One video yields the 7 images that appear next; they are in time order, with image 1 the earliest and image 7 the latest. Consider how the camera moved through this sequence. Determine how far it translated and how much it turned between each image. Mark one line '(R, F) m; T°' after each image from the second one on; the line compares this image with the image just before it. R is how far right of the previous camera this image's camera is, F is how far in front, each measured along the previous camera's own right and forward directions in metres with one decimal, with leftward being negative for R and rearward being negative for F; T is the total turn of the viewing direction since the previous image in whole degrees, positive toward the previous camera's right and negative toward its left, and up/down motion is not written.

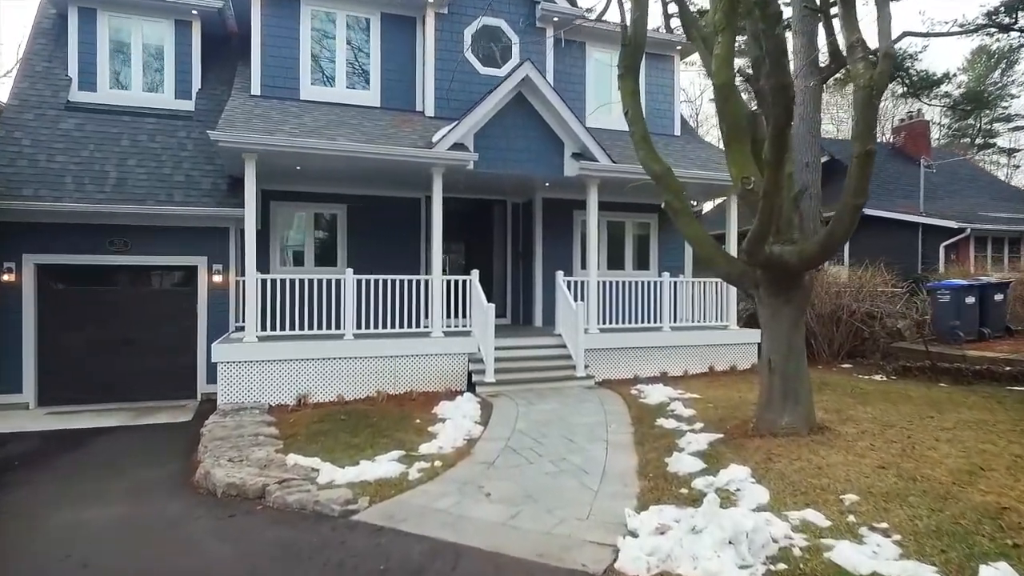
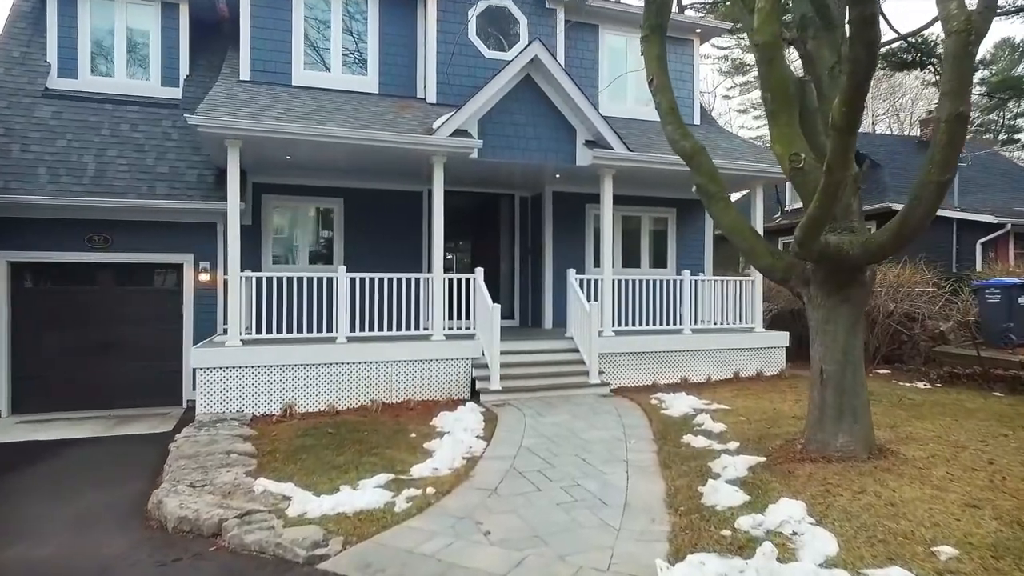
(0.0, +0.8) m; -1°
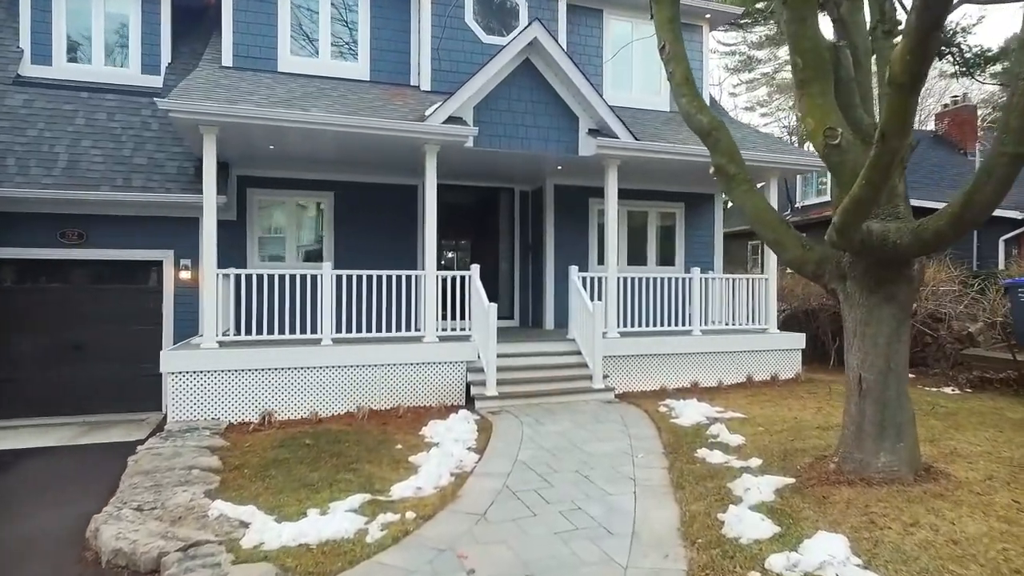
(+0.1, +0.6) m; 0°
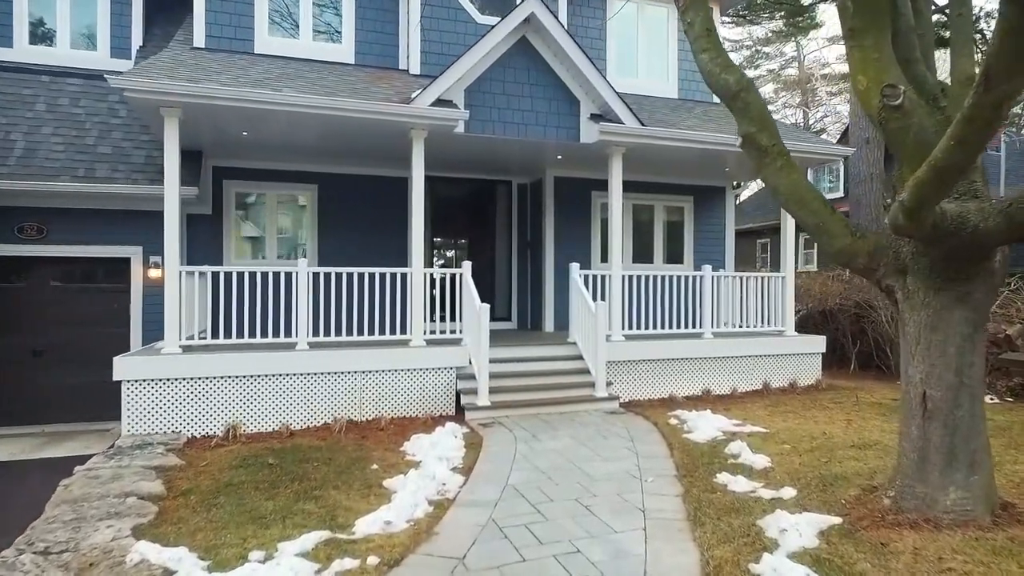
(+0.1, +0.7) m; 0°
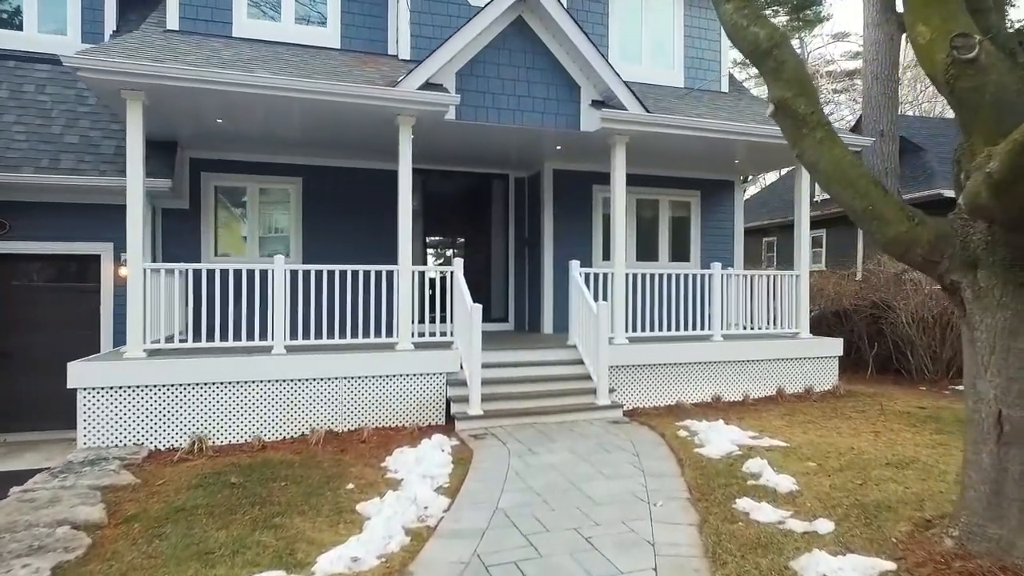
(+0.1, +0.6) m; 0°
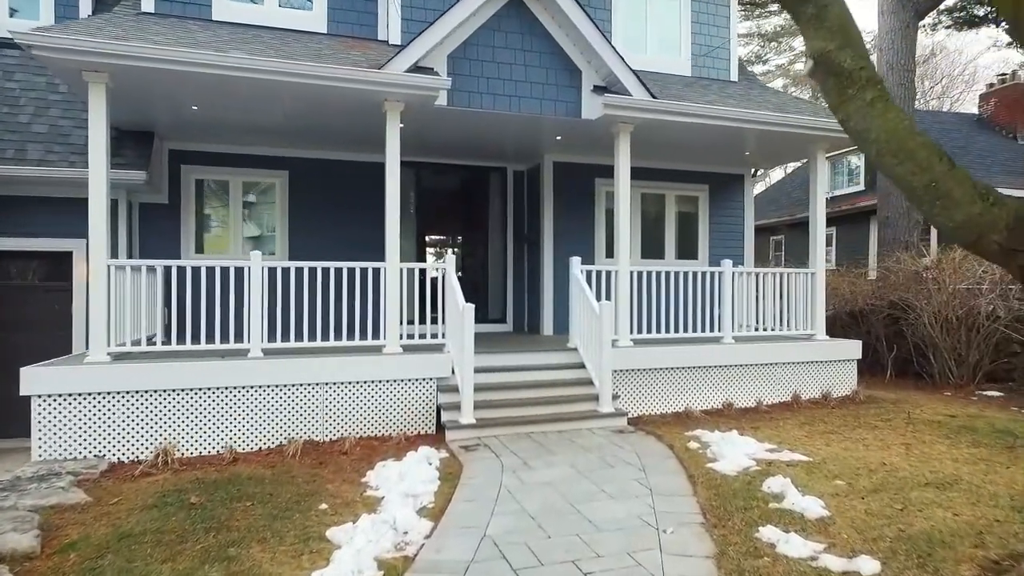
(+0.1, +0.5) m; 0°
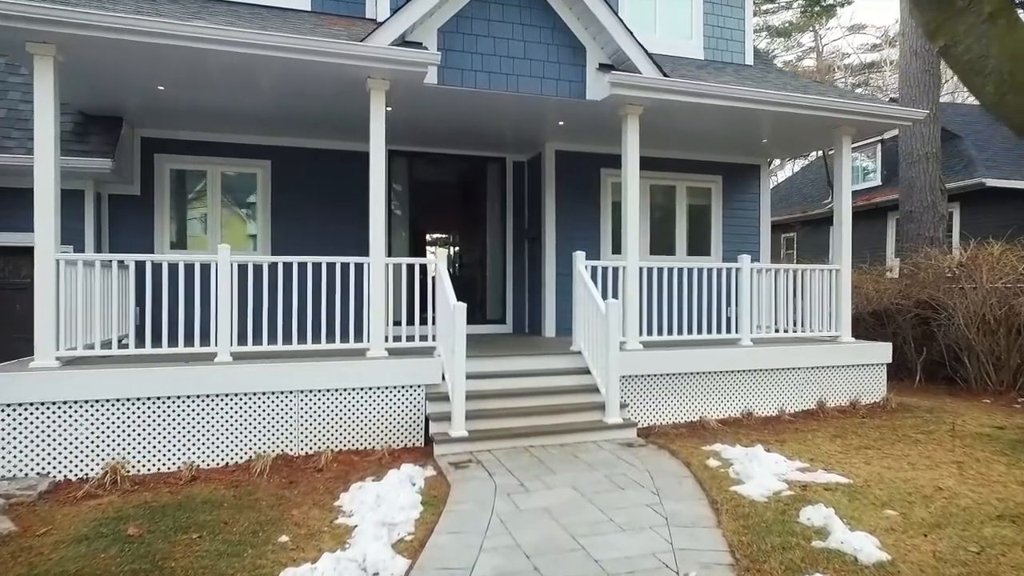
(+0.1, +0.6) m; 0°
